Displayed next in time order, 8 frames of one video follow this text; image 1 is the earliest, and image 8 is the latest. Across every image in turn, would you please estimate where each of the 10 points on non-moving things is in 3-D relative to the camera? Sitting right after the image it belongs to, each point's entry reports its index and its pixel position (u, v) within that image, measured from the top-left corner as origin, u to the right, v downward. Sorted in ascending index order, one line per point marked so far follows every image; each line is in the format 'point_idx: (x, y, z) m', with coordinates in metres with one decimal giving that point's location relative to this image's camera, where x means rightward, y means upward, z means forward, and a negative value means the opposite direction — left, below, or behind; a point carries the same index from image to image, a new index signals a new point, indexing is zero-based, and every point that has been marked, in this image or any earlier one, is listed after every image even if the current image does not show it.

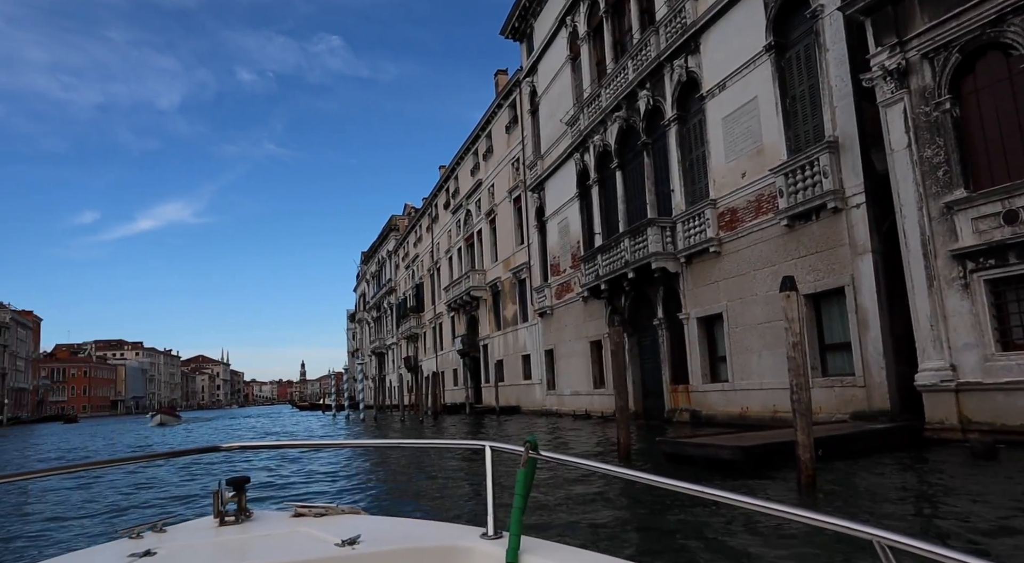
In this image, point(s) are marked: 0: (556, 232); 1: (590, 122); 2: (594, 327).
0: (+1.3, +1.4, +19.5) m
1: (+1.9, +3.9, +16.6) m
2: (+2.1, -1.1, +17.1) m
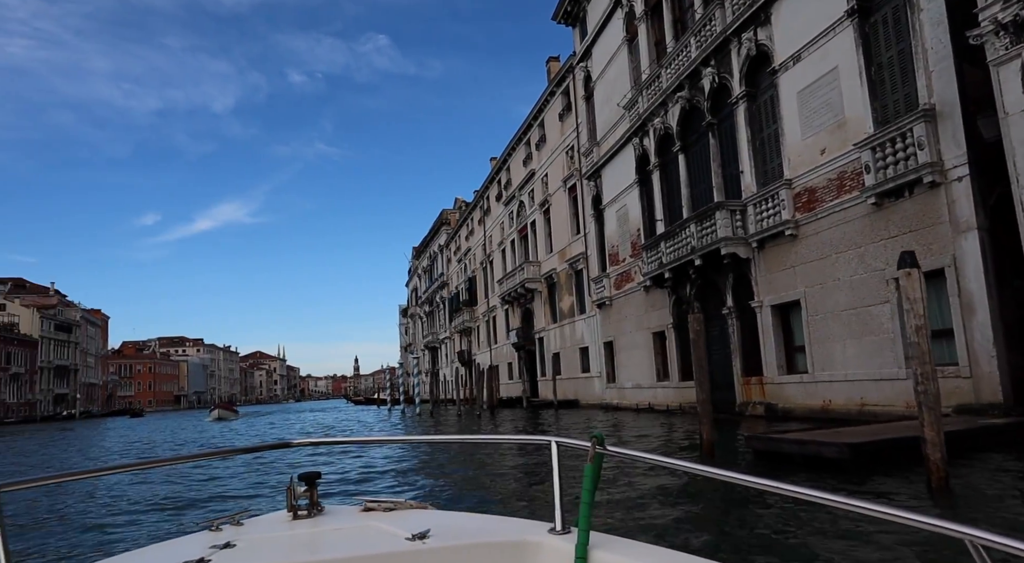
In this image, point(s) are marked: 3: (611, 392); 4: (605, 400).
0: (+2.9, +1.7, +18.9) m
1: (+3.2, +4.1, +15.9) m
2: (+3.5, -0.9, +16.4) m
3: (+2.9, -3.1, +19.6) m
4: (+2.7, -3.5, +20.1) m
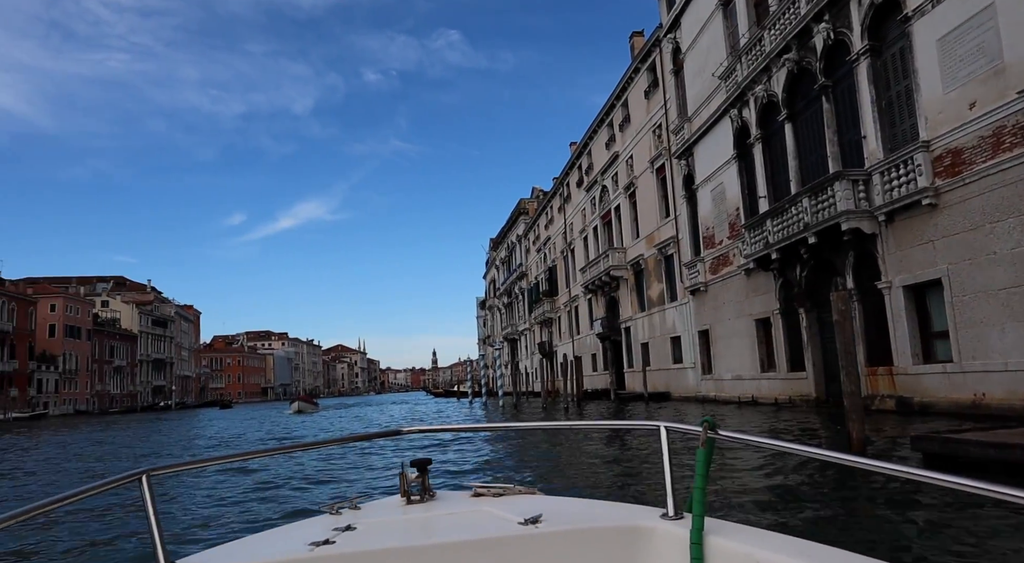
0: (+5.1, +2.1, +17.6) m
1: (+5.1, +4.5, +14.6) m
2: (+5.5, -0.5, +15.2) m
3: (+5.3, -2.7, +18.4) m
4: (+5.2, -3.1, +18.9) m
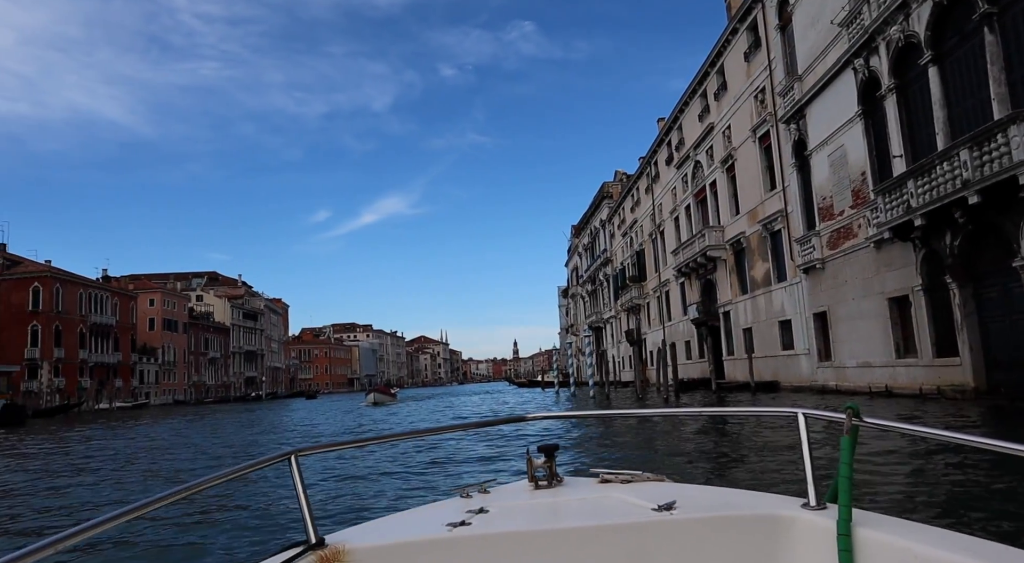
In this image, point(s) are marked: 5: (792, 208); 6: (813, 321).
0: (+7.2, +2.6, +15.7) m
1: (+6.8, +5.0, +12.7) m
2: (+7.4, 0.0, +13.2) m
3: (+7.6, -2.2, +16.5) m
4: (+7.6, -2.5, +17.0) m
5: (+7.3, +1.9, +17.8) m
6: (+7.5, -1.0, +17.0) m
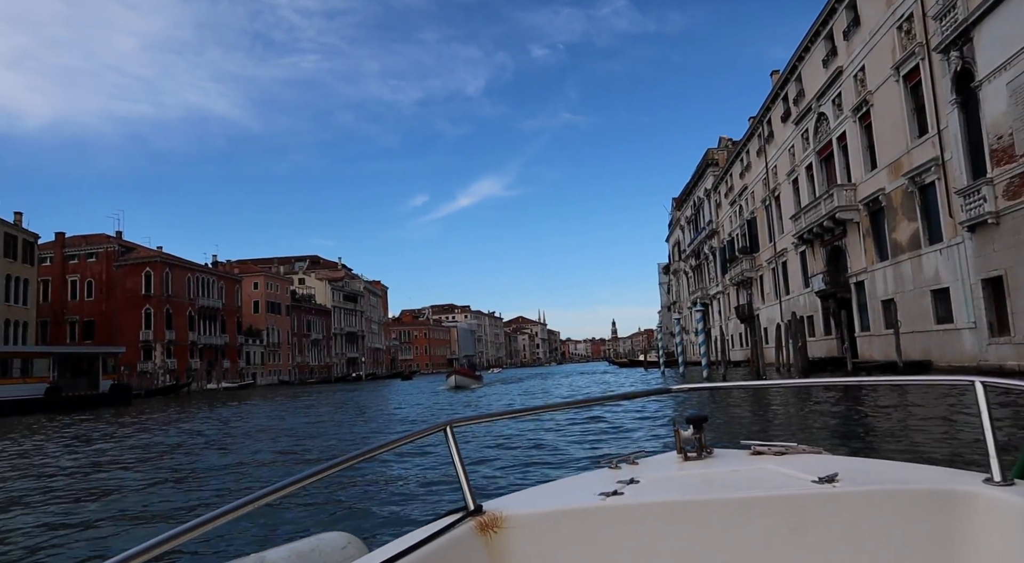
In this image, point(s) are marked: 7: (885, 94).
0: (+9.2, +3.4, +12.7) m
1: (+8.3, +5.7, +9.7) m
2: (+9.0, +0.8, +10.3) m
3: (+9.7, -1.3, +13.5) m
4: (+9.8, -1.6, +14.1) m
5: (+9.5, +2.8, +14.8) m
6: (+9.7, -0.1, +14.0) m
7: (+9.8, +5.0, +17.8) m
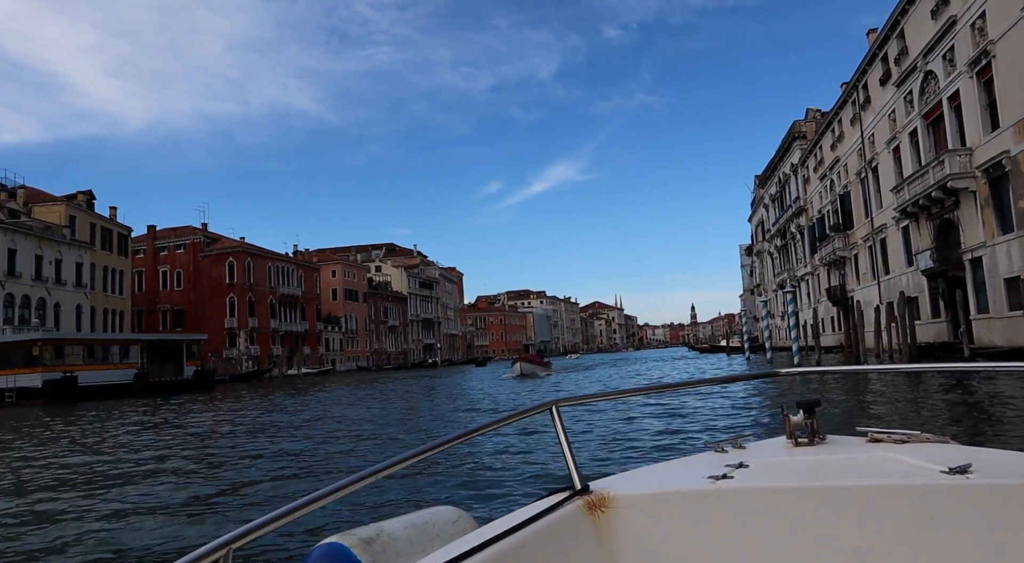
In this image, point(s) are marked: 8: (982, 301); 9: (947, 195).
0: (+10.3, +3.9, +10.6) m
1: (+9.1, +6.1, +7.7) m
2: (+10.0, +1.2, +8.3) m
3: (+11.0, -0.8, +11.5) m
4: (+11.2, -1.1, +12.1) m
5: (+10.9, +3.3, +12.7) m
6: (+11.0, +0.4, +12.0) m
7: (+11.5, +5.5, +15.6) m
8: (+13.0, -0.5, +18.7) m
9: (+12.3, +2.5, +19.2) m
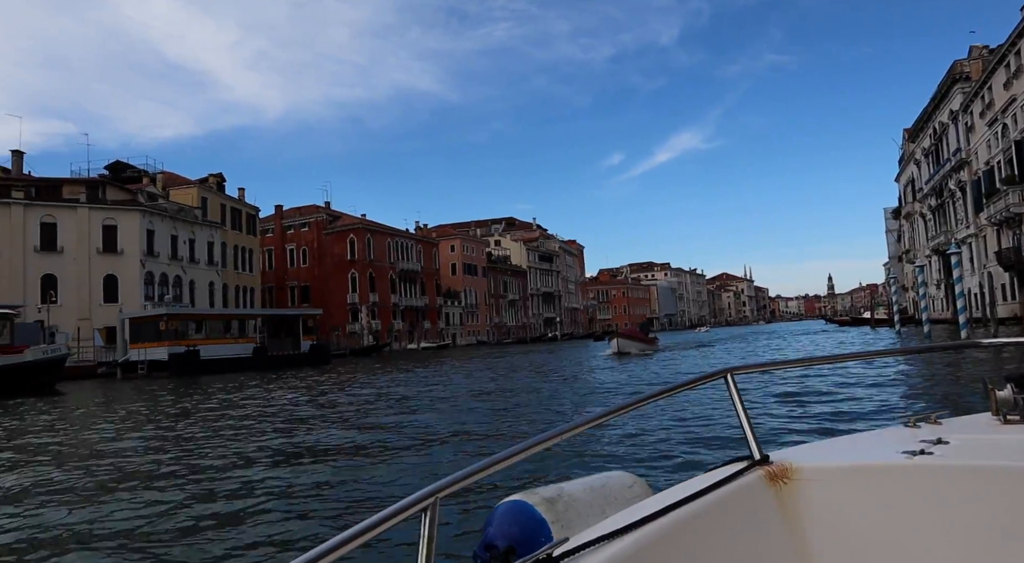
0: (+11.5, +4.6, +7.1) m
1: (+9.7, +6.7, +4.4) m
2: (+10.8, +1.8, +5.0) m
3: (+12.5, -0.1, +8.0) m
4: (+12.7, -0.4, +8.5) m
5: (+12.5, +4.1, +9.0) m
6: (+12.6, +1.1, +8.4) m
7: (+13.5, +6.5, +11.8) m
8: (+15.7, +0.5, +14.7) m
9: (+15.0, +3.5, +15.3) m
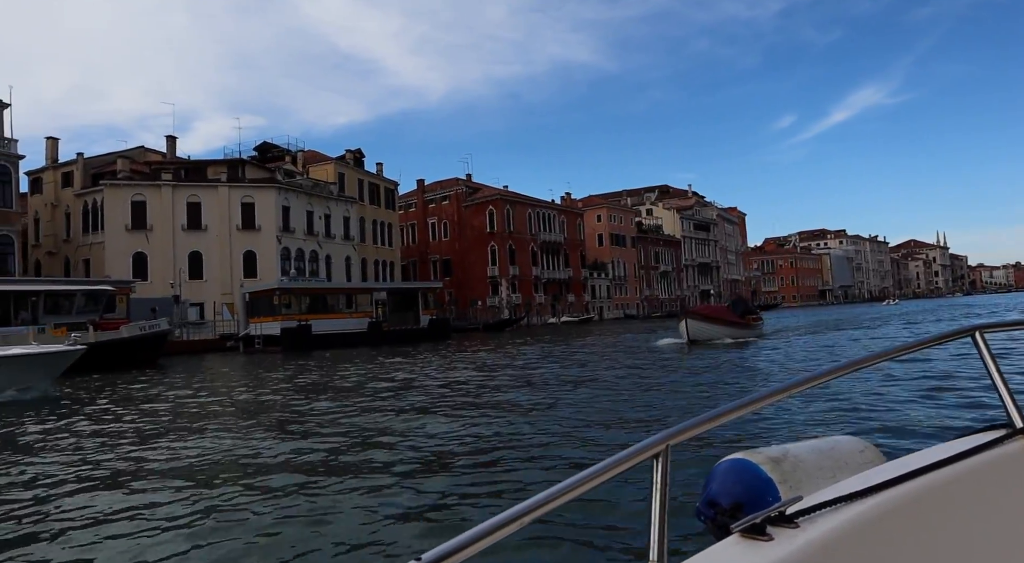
0: (+11.6, +5.1, +2.0) m
1: (+9.2, +7.0, -0.3) m
2: (+10.5, +2.2, +0.2) m
3: (+12.8, +0.4, +2.9) m
4: (+13.2, +0.2, +3.4) m
5: (+13.0, +4.7, +3.7) m
6: (+13.0, +1.7, +3.2) m
7: (+14.6, +7.2, +6.1) m
8: (+17.4, +1.4, +8.7) m
9: (+16.9, +4.4, +9.2) m
